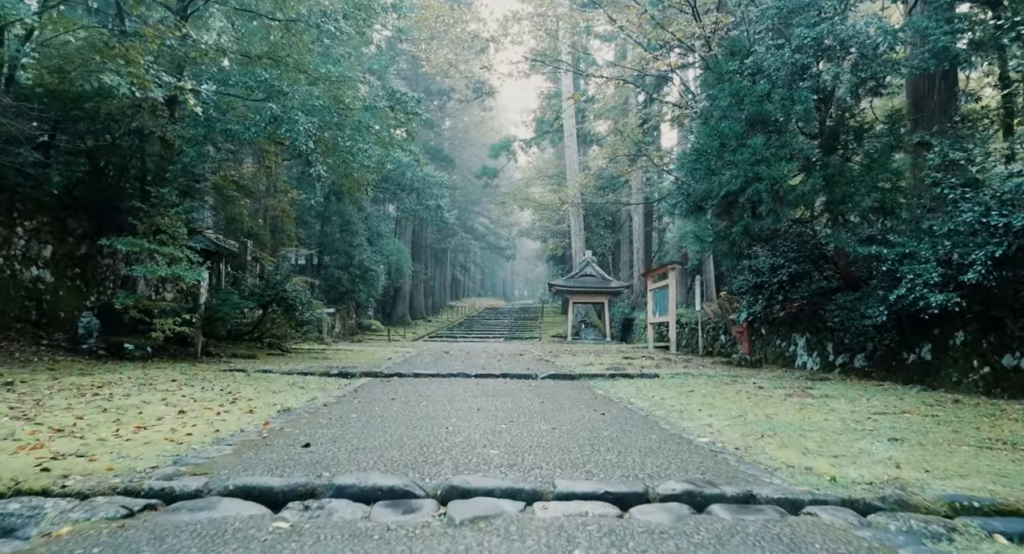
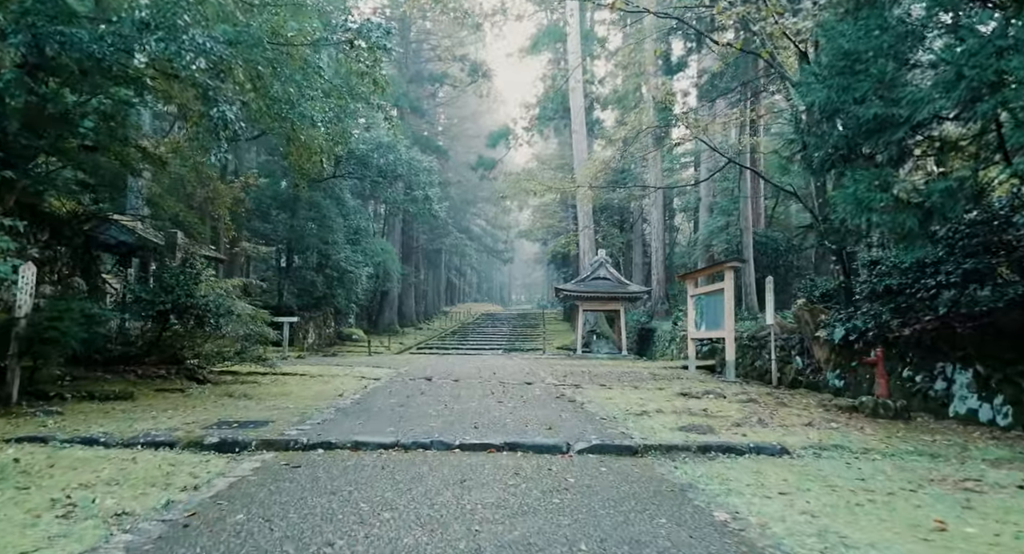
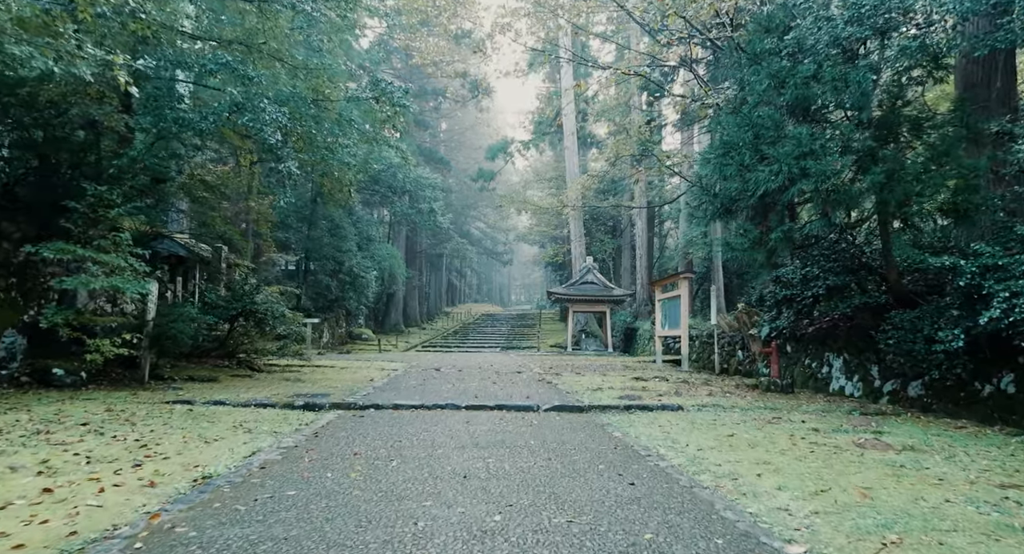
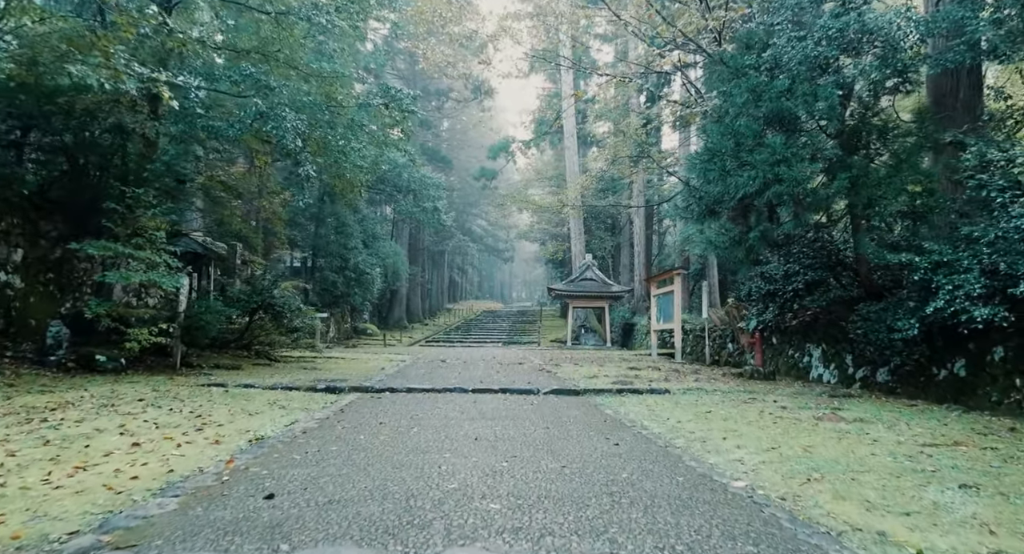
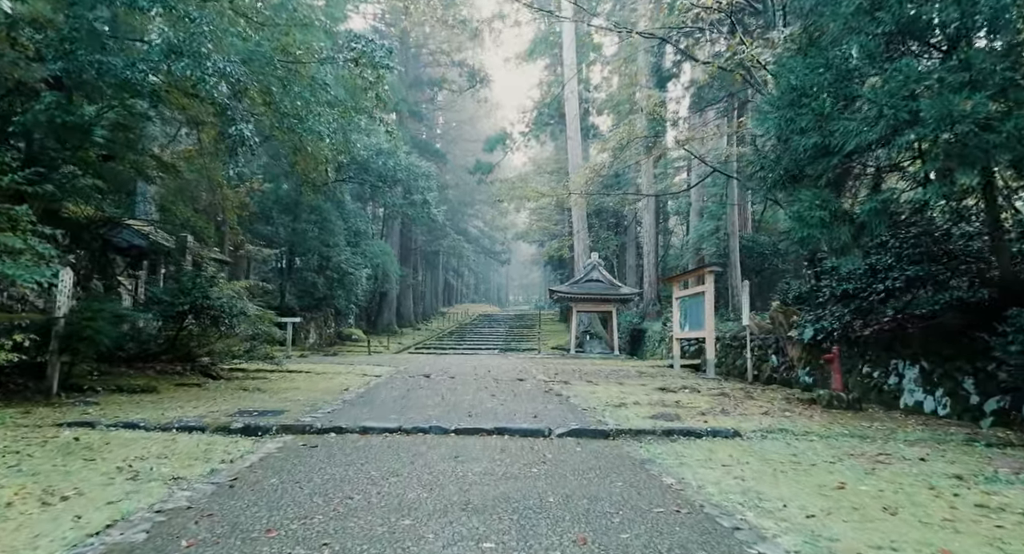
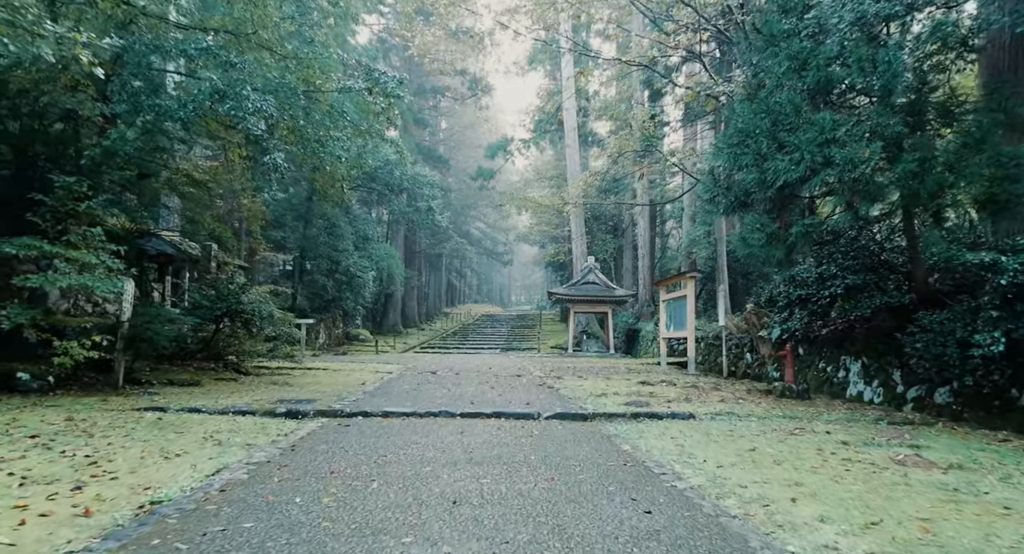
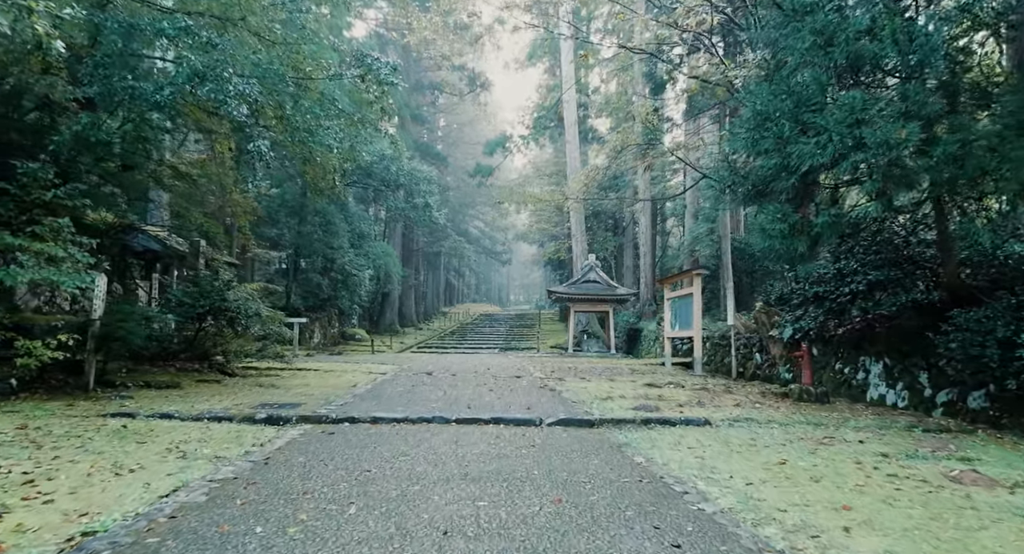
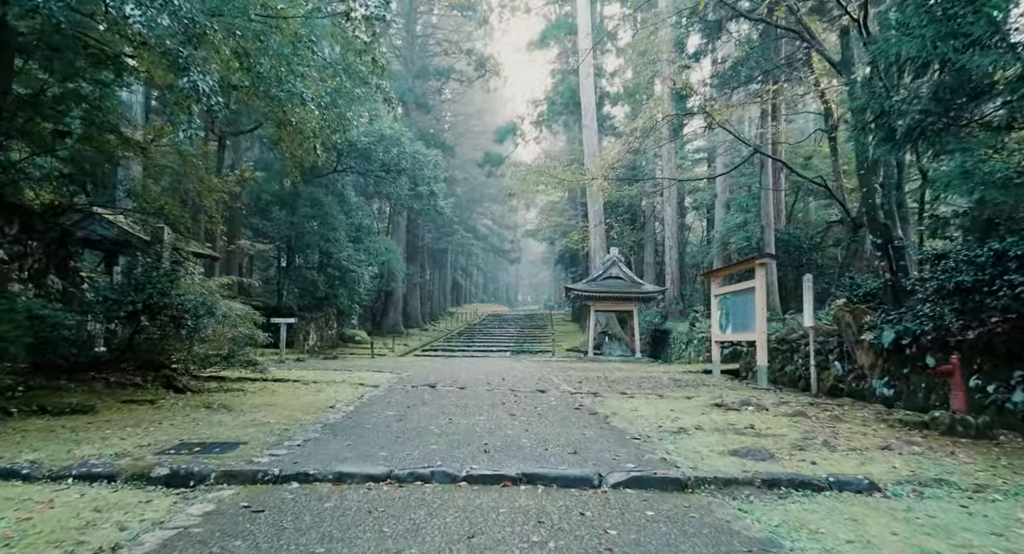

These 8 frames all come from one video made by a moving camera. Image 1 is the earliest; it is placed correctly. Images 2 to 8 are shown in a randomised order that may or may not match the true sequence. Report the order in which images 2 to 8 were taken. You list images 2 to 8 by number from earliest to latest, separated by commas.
4, 3, 6, 7, 5, 2, 8
